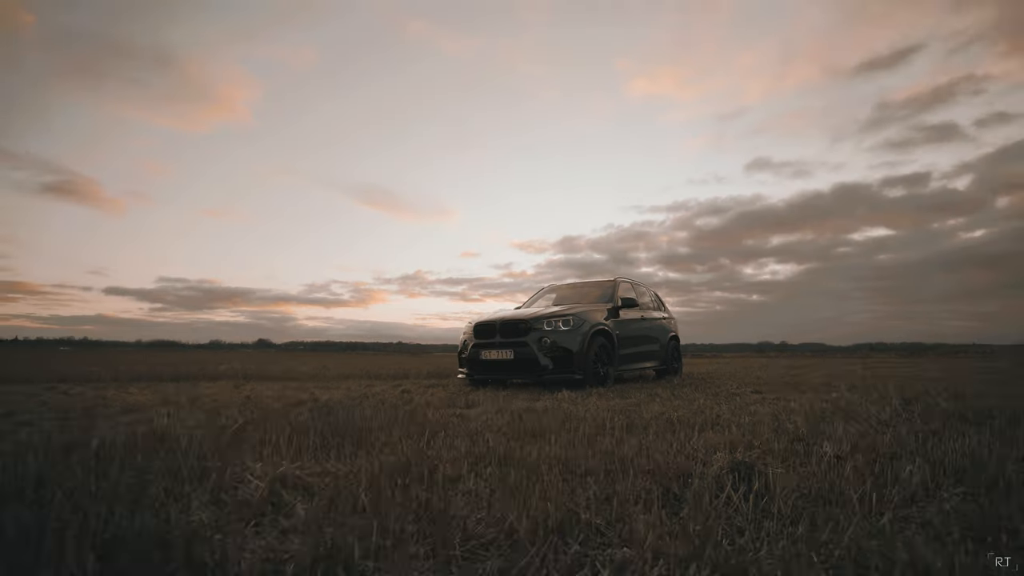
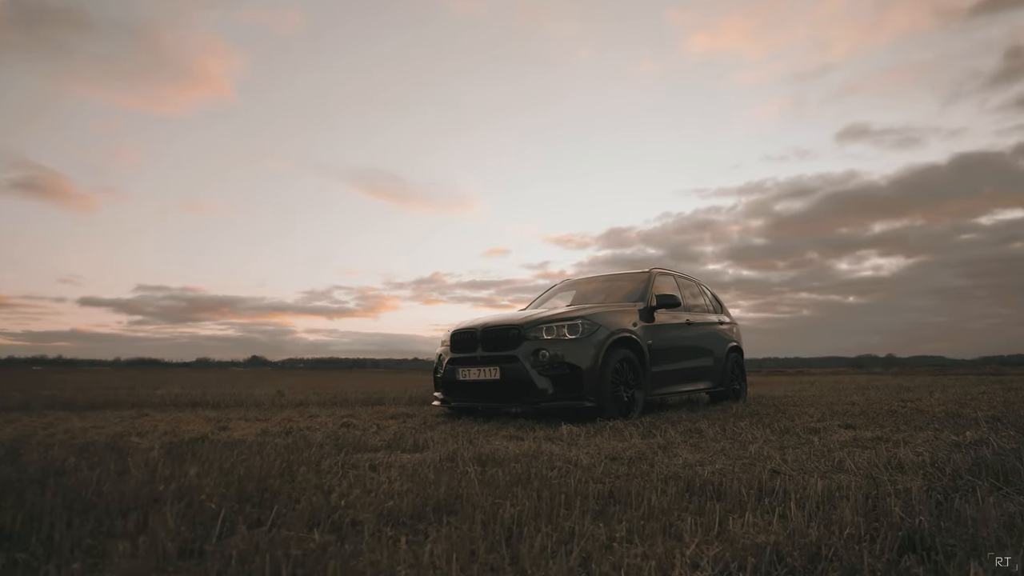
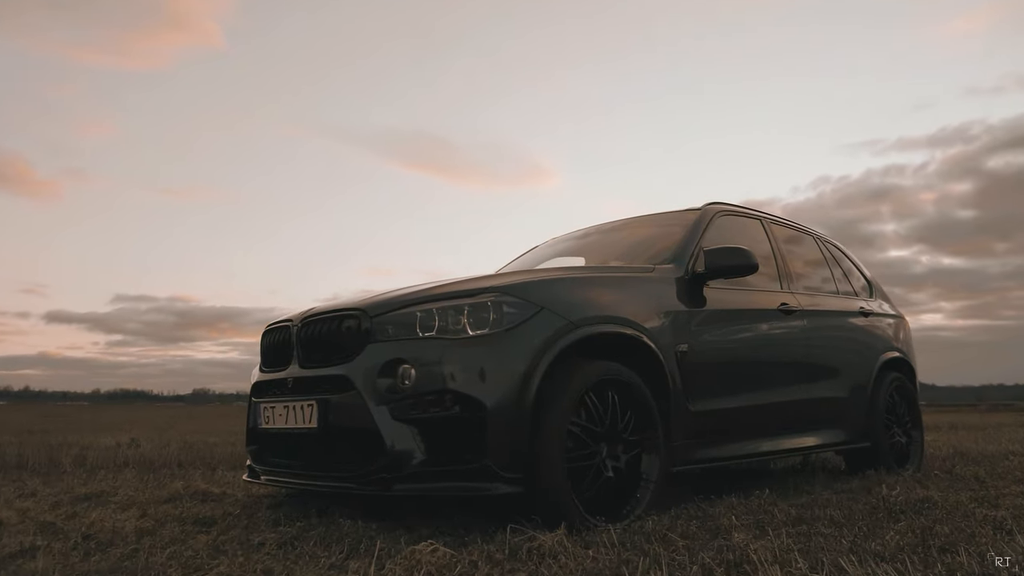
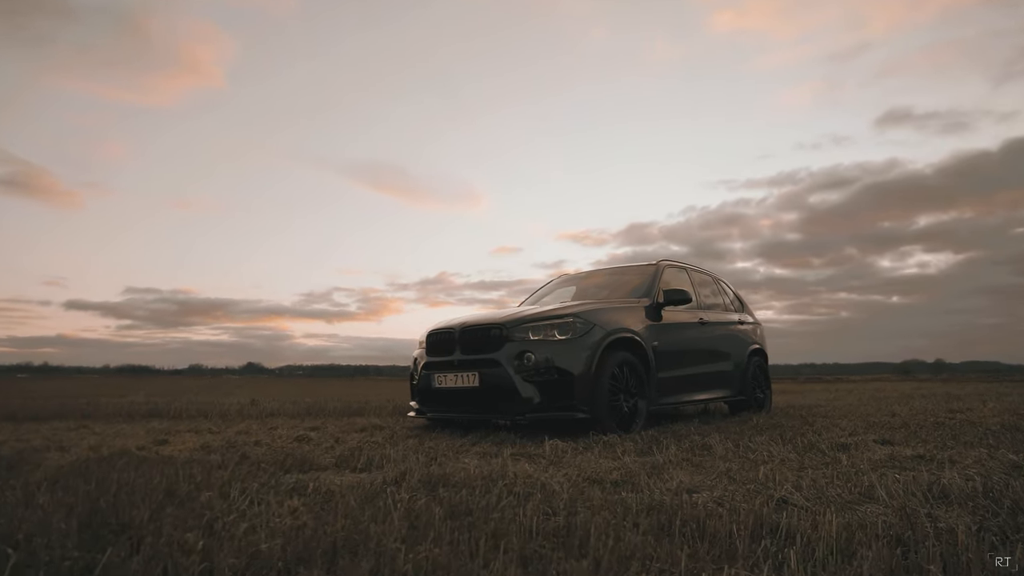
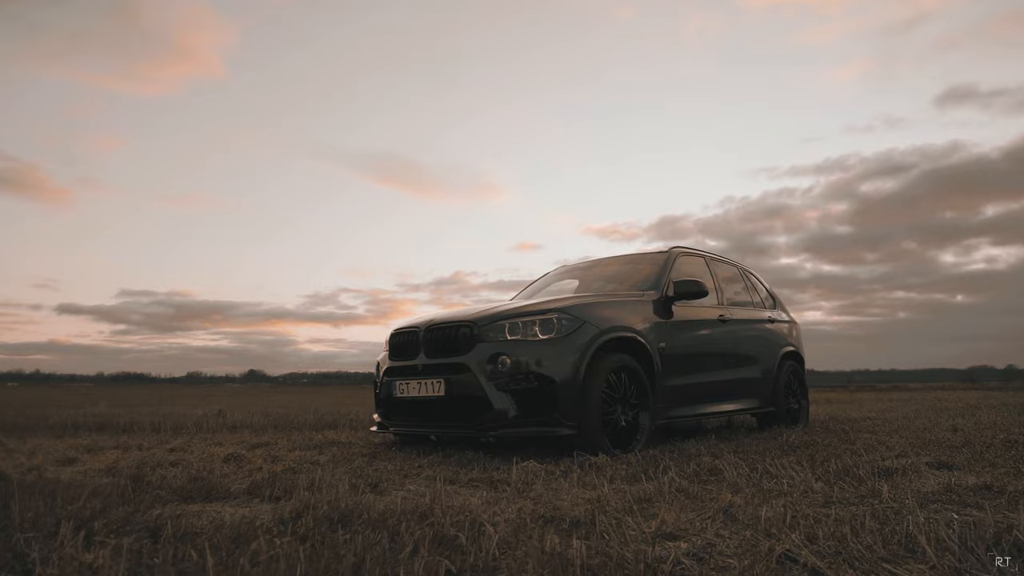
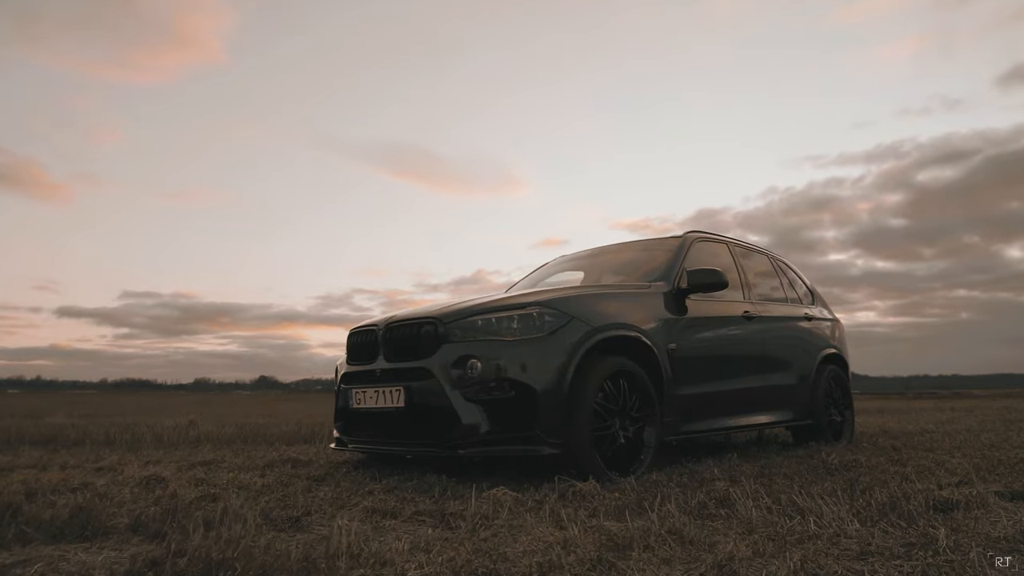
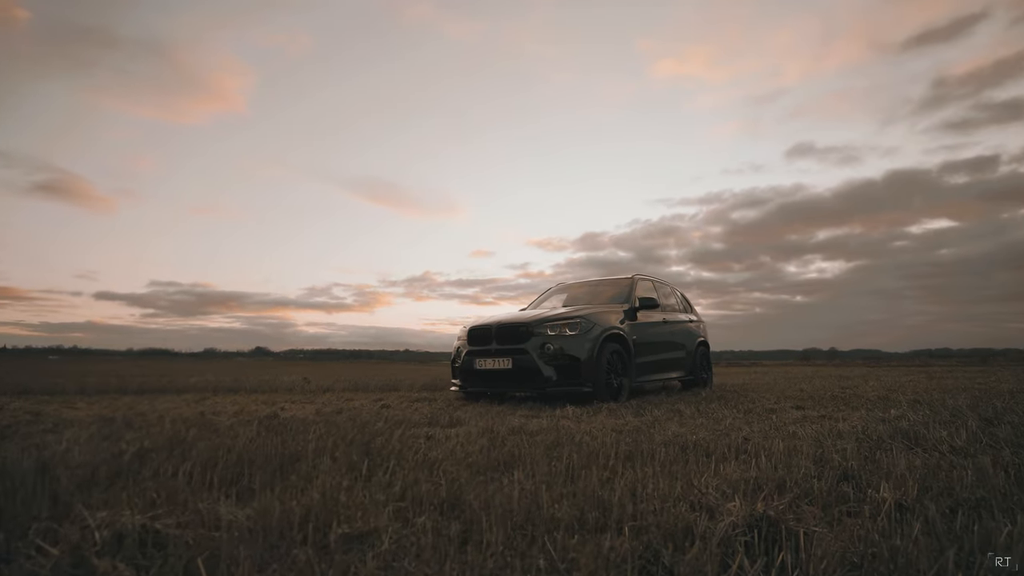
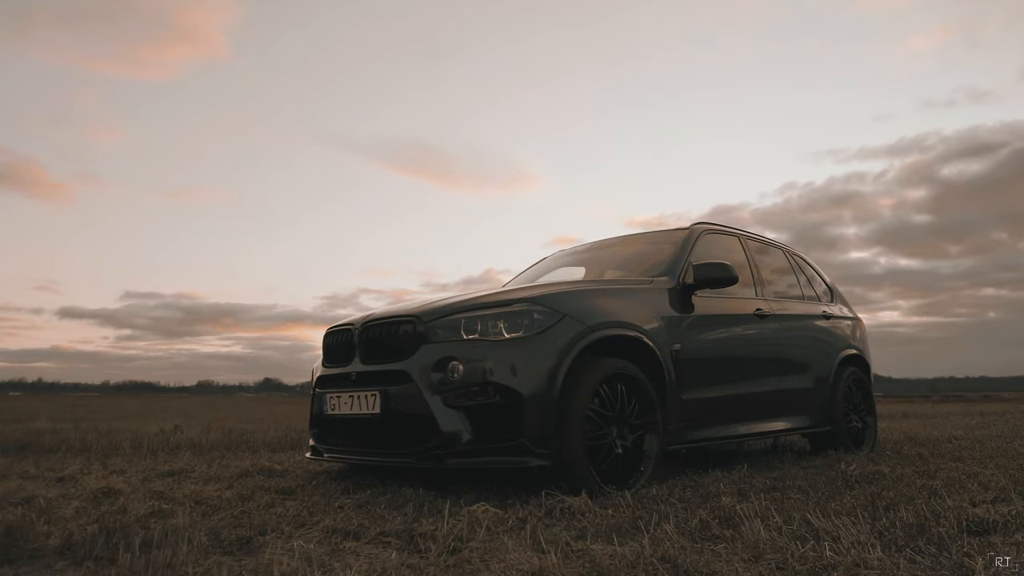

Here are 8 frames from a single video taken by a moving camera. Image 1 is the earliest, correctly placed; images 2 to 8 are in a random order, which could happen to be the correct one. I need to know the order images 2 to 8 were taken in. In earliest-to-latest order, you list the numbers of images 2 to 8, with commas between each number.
7, 2, 4, 5, 6, 8, 3
